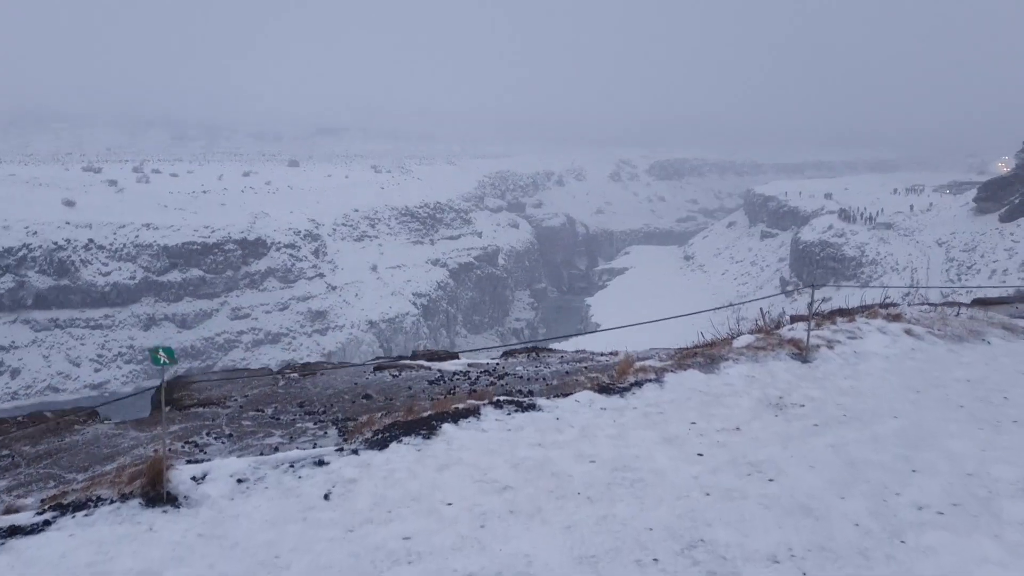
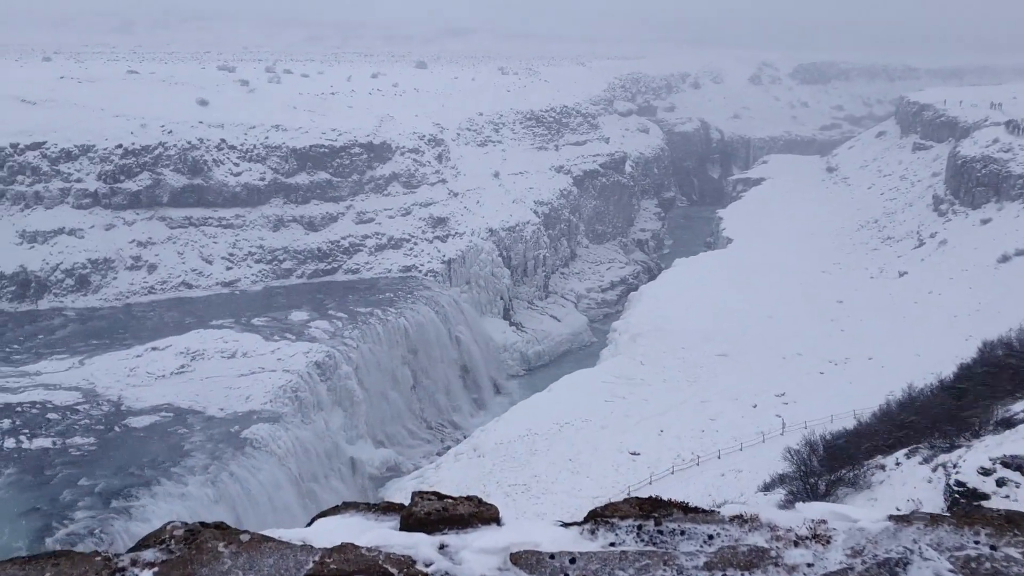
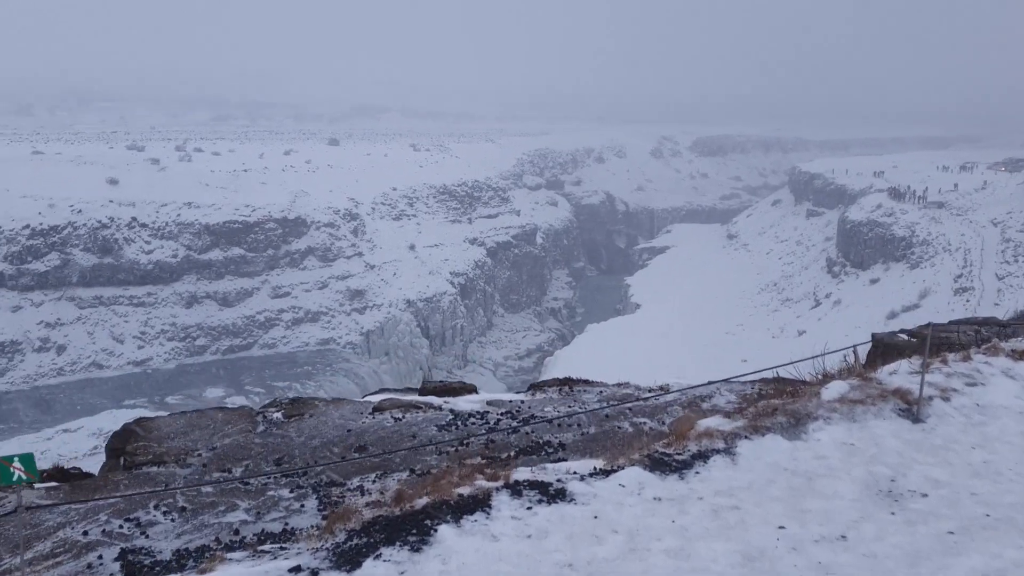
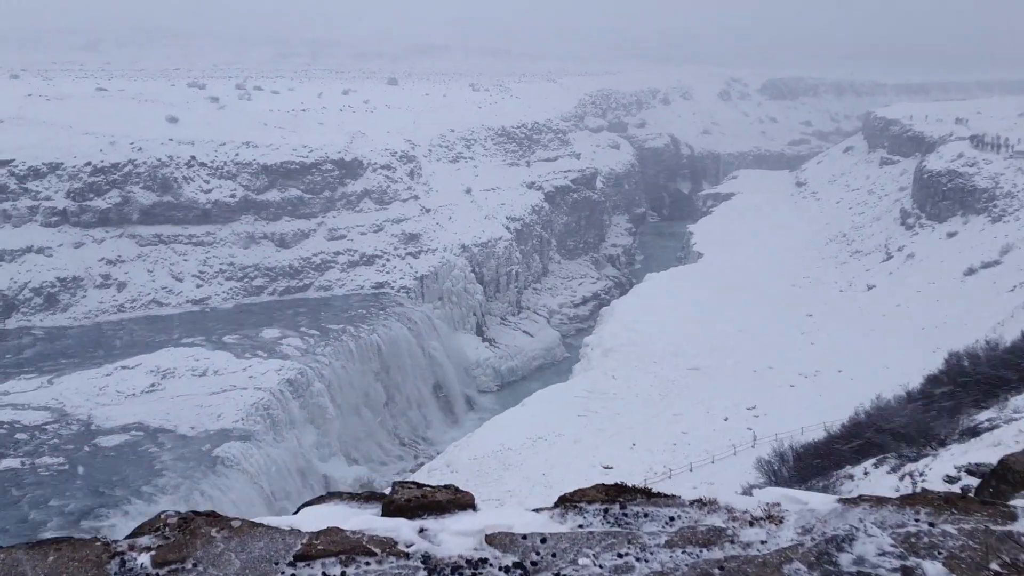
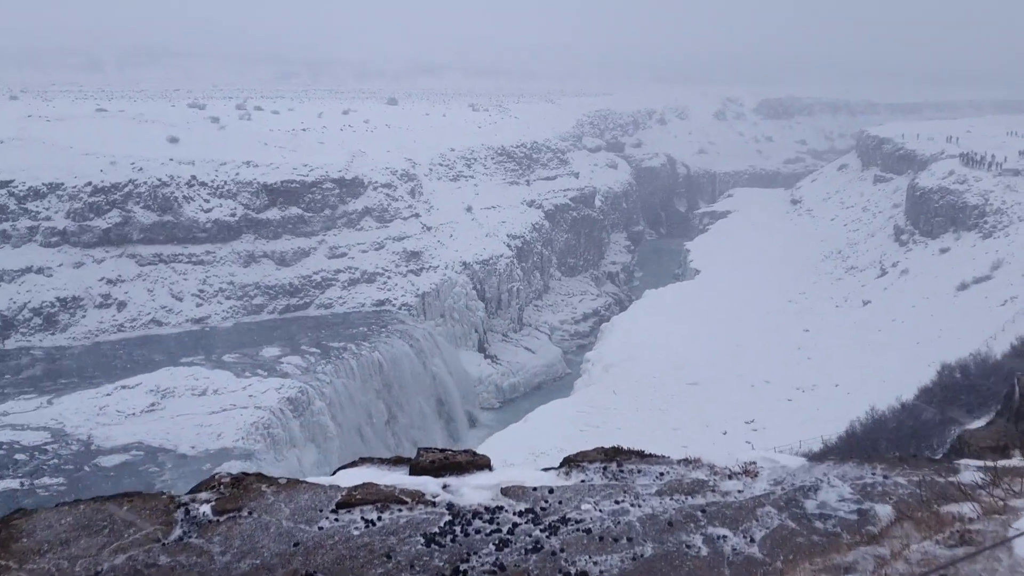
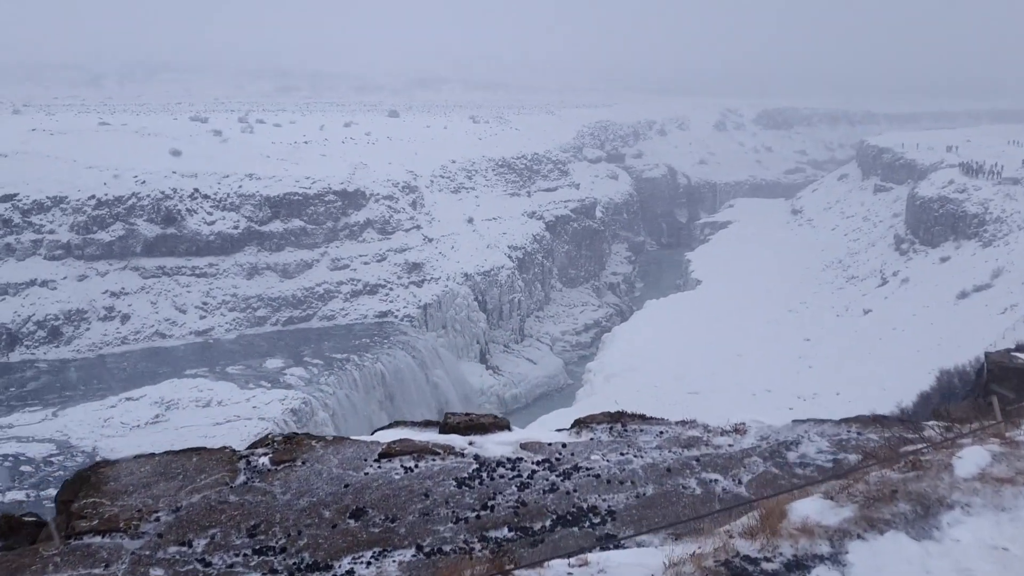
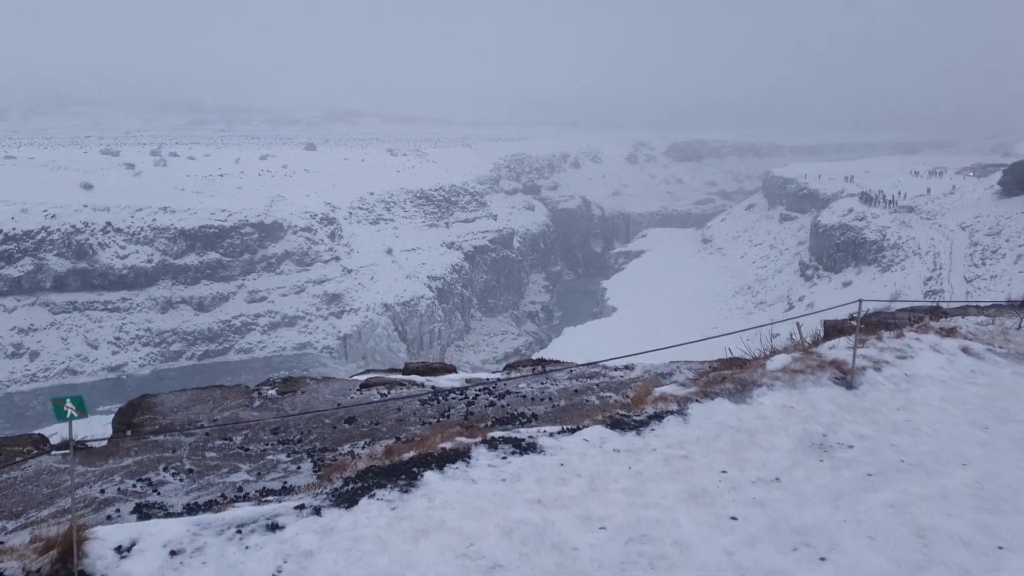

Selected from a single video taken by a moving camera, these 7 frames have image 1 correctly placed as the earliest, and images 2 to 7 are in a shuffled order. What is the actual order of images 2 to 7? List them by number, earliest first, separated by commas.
7, 3, 6, 5, 4, 2
